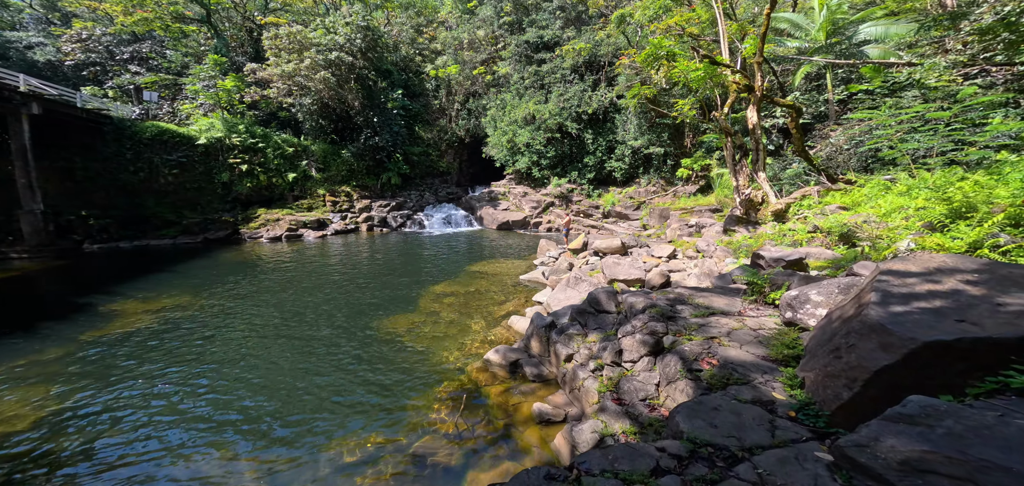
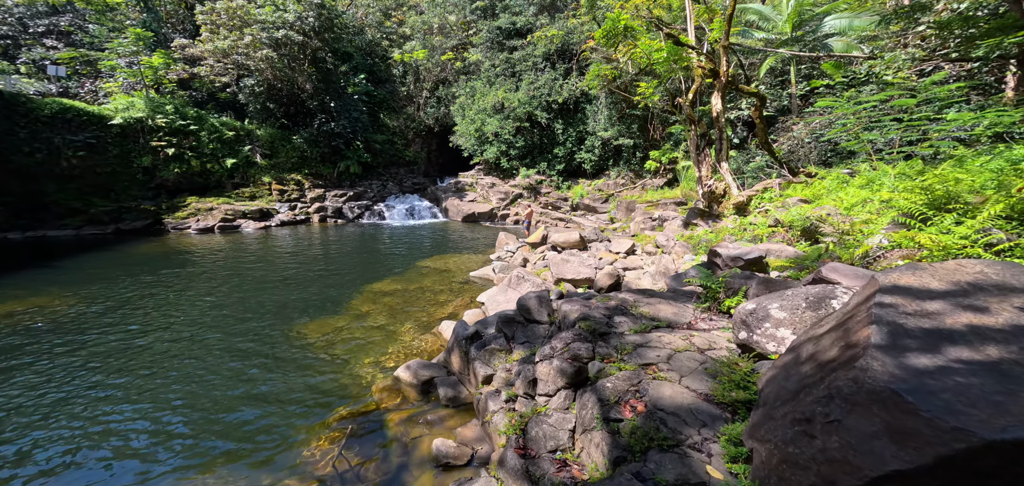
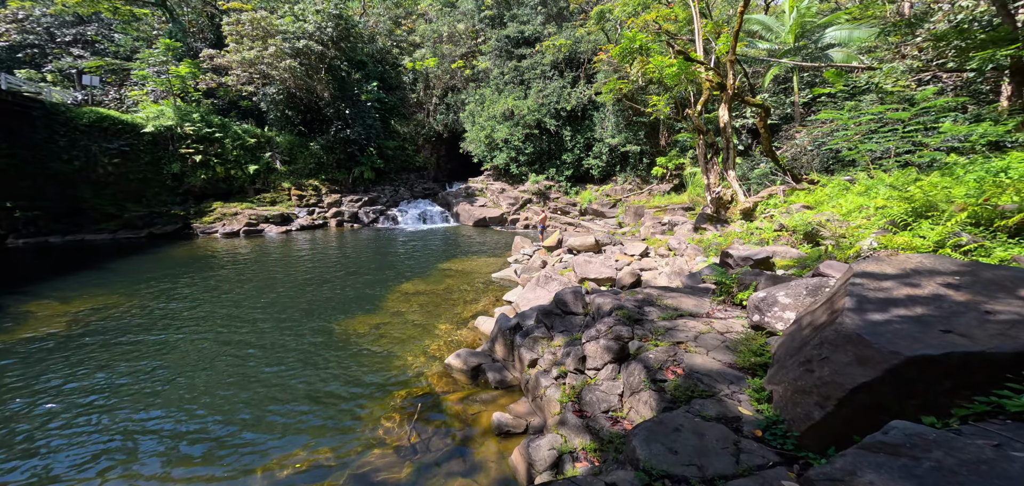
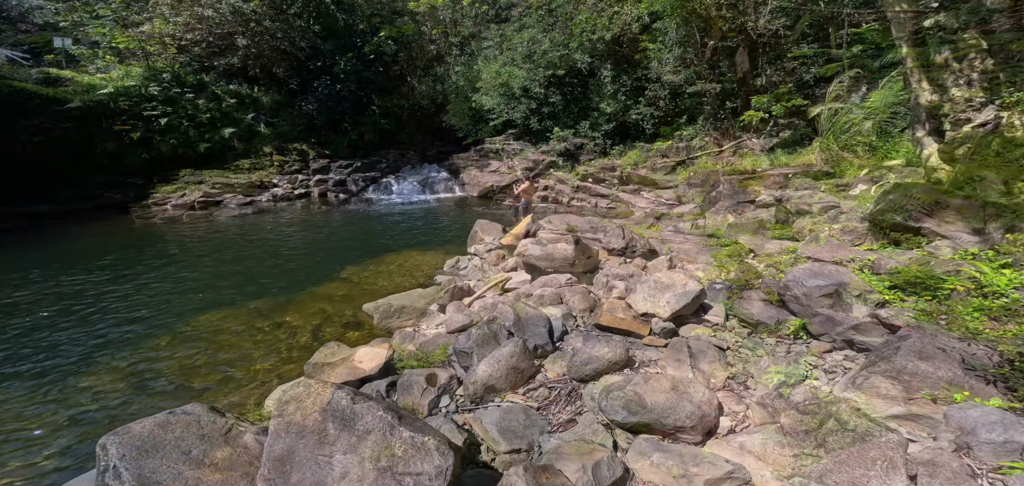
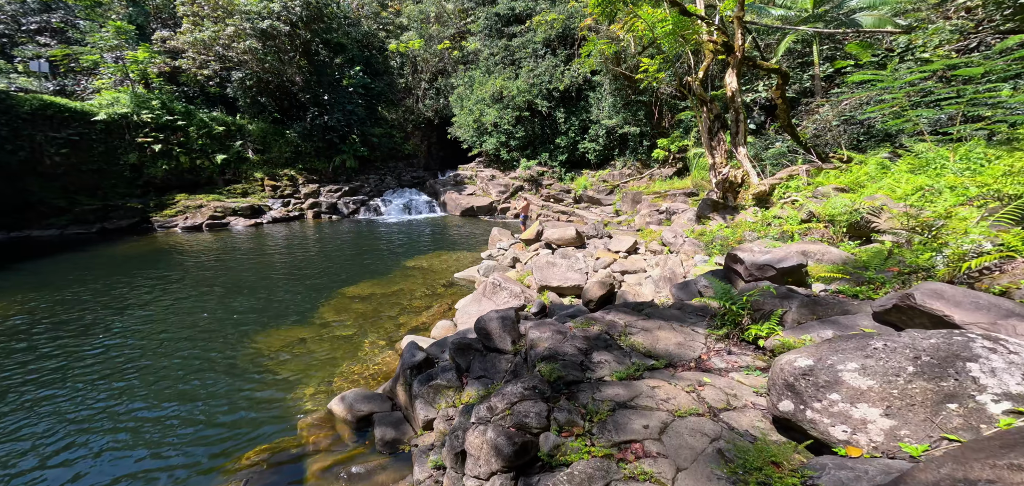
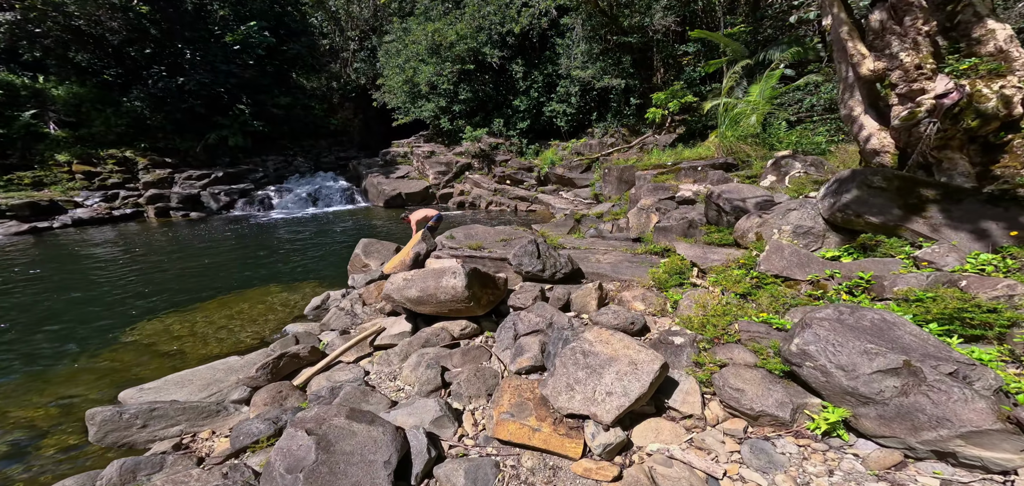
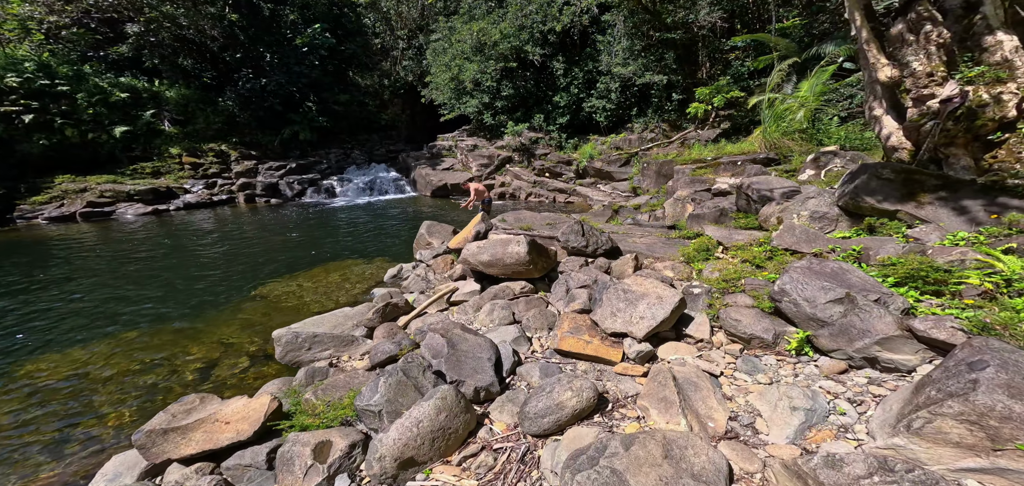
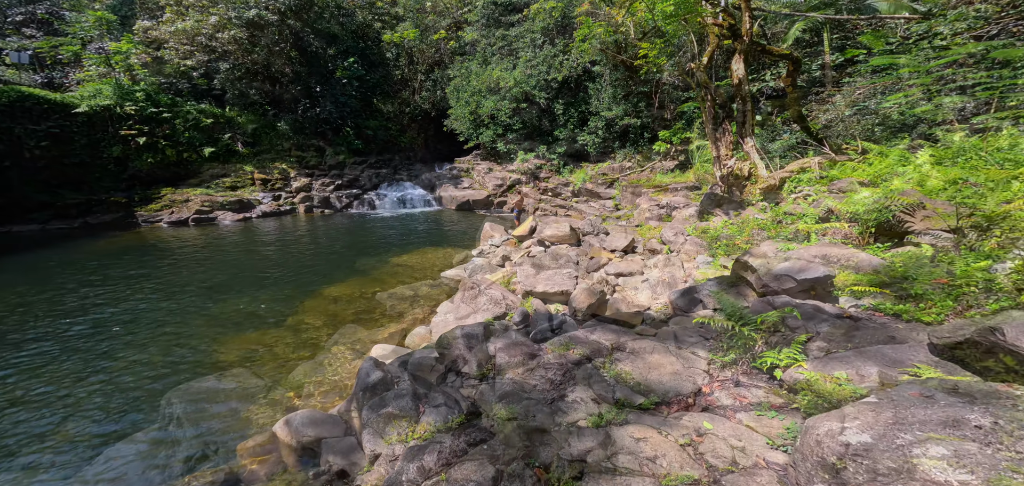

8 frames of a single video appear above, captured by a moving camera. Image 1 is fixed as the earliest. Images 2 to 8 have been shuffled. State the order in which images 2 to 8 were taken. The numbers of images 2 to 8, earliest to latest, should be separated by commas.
3, 2, 5, 8, 4, 7, 6
